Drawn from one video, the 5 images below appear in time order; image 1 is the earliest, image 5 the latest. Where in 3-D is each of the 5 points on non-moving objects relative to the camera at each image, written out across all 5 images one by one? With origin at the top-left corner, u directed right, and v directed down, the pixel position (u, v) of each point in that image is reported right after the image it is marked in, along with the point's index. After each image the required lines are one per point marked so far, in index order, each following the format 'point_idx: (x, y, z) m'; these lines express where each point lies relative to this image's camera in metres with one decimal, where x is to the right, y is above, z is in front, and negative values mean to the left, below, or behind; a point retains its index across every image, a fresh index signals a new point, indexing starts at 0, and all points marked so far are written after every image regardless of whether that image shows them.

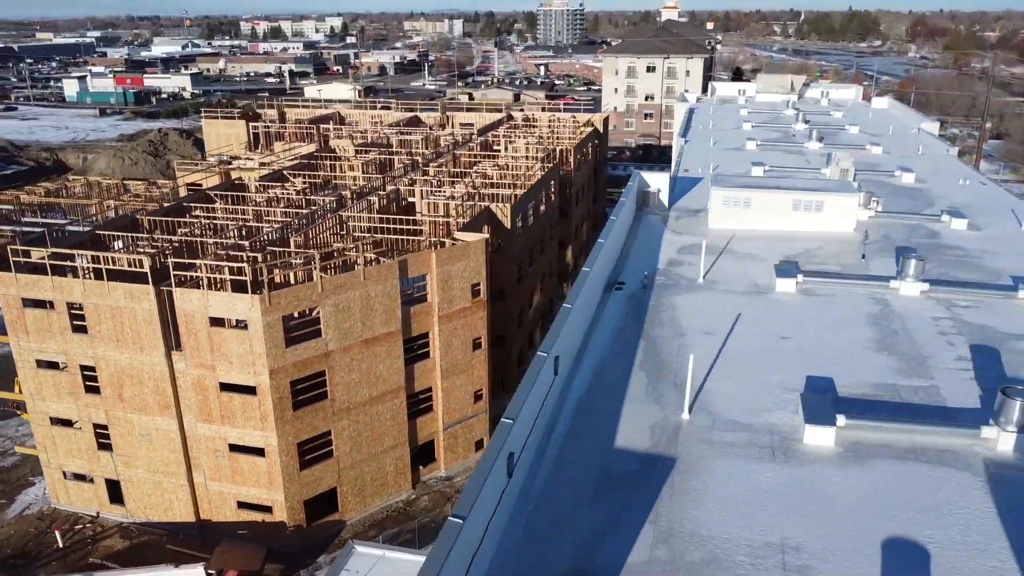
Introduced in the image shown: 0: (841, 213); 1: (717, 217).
0: (+7.7, +1.7, +18.8) m
1: (+5.0, +1.7, +19.5) m
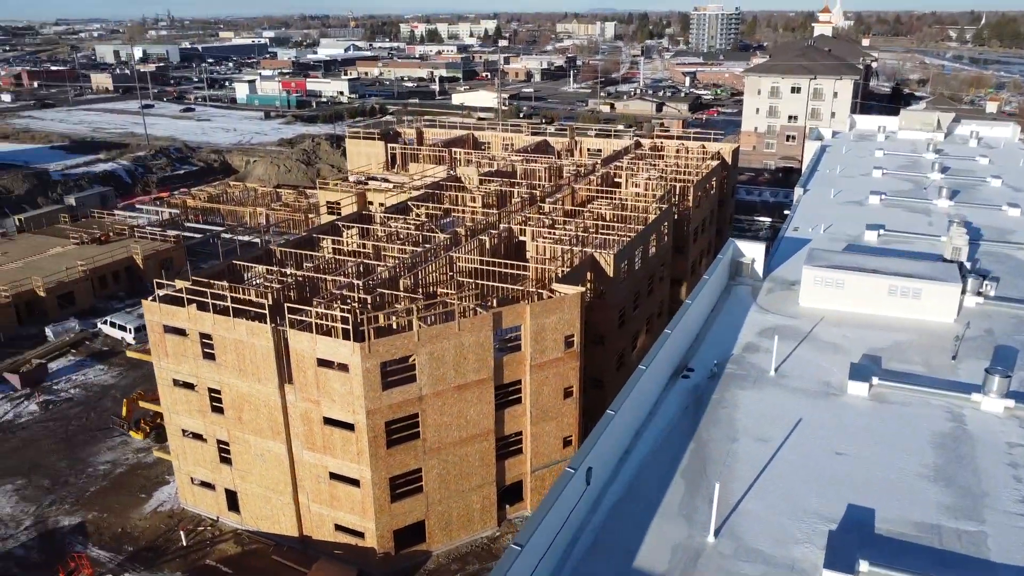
0: (+9.6, -0.3, +18.0) m
1: (+7.0, -0.2, +19.2) m
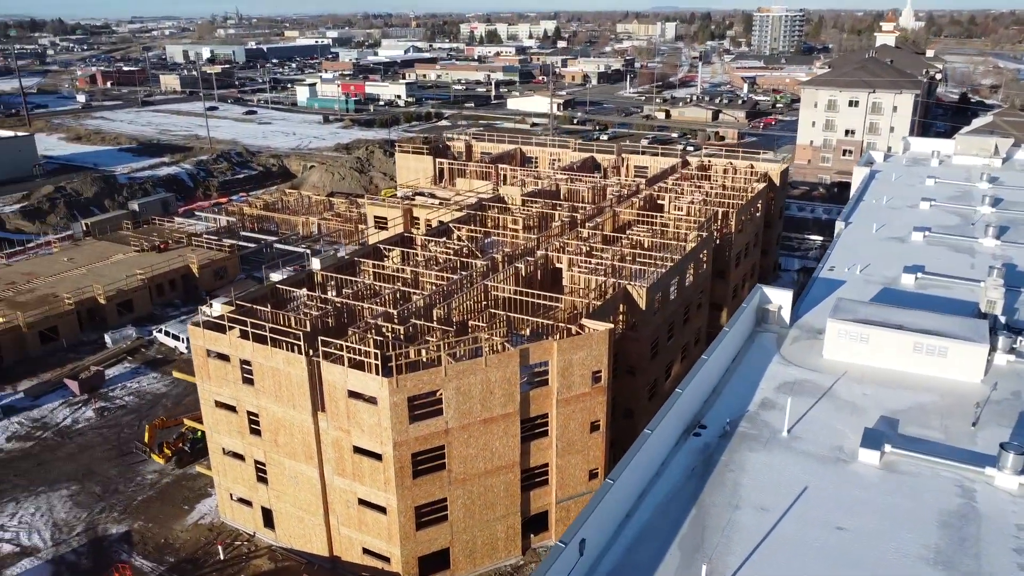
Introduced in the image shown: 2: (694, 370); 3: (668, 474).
0: (+10.1, -1.6, +17.7) m
1: (+7.6, -1.4, +19.1) m
2: (+3.8, -1.7, +17.0) m
3: (+2.8, -3.4, +14.7) m
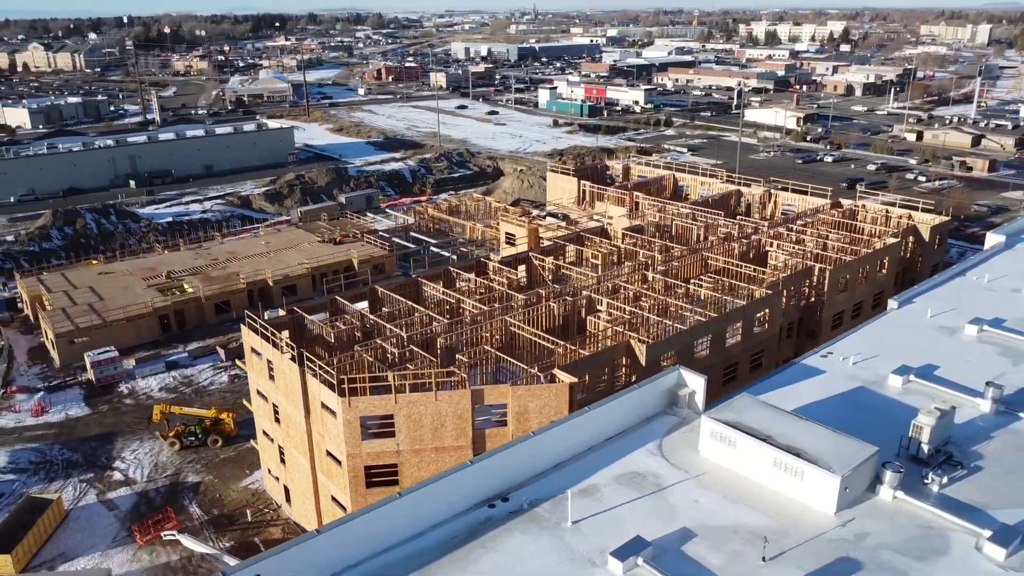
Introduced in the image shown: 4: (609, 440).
0: (+6.3, -4.1, +16.5) m
1: (+4.5, -3.7, +18.6) m
2: (+0.2, -3.5, +17.8) m
3: (-1.6, -5.0, +16.1) m
4: (+2.5, -3.7, +19.5) m
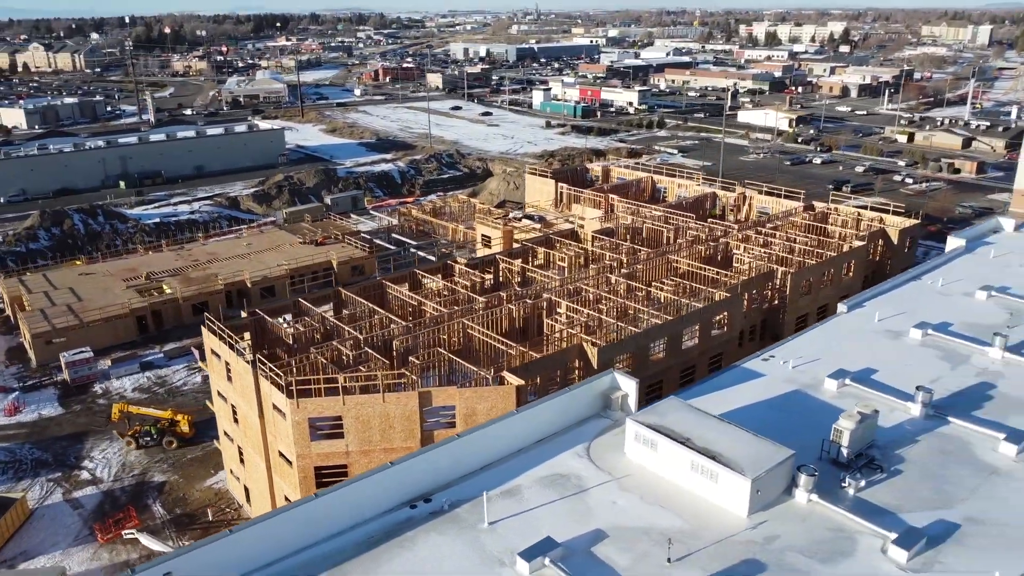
0: (+4.6, -4.3, +16.8) m
1: (+2.8, -3.8, +18.9) m
2: (-1.5, -3.6, +18.1) m
3: (-3.3, -5.1, +16.4) m
4: (+0.8, -3.8, +19.8) m
